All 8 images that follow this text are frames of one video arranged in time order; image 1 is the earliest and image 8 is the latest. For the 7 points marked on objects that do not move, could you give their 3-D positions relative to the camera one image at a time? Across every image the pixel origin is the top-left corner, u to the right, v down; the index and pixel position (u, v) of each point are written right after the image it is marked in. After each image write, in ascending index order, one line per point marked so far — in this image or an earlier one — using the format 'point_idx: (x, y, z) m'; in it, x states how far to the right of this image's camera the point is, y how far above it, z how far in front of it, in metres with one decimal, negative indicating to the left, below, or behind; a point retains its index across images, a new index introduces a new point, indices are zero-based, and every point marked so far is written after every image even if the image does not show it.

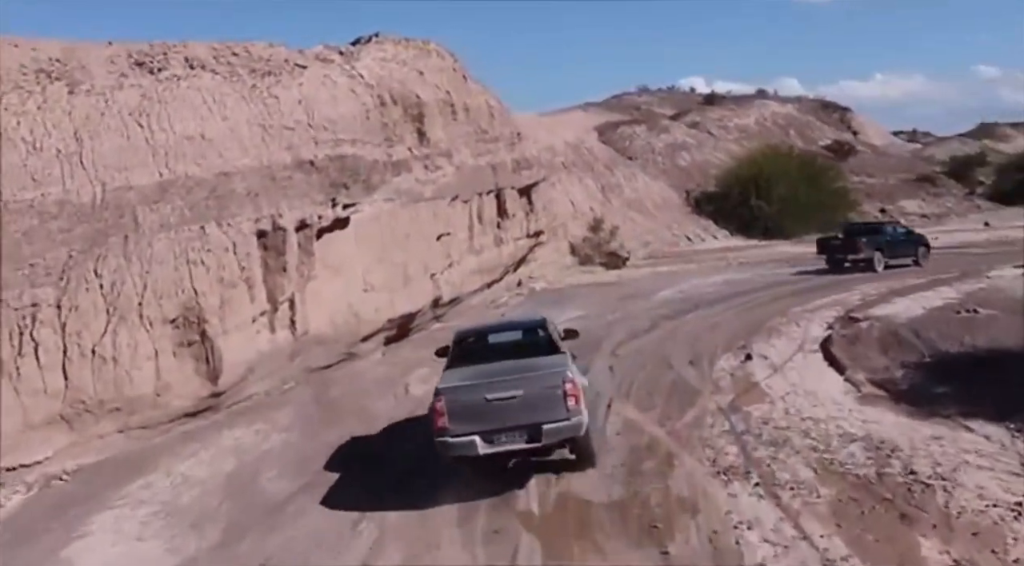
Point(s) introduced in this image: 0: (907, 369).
0: (+7.1, -1.6, +19.0) m
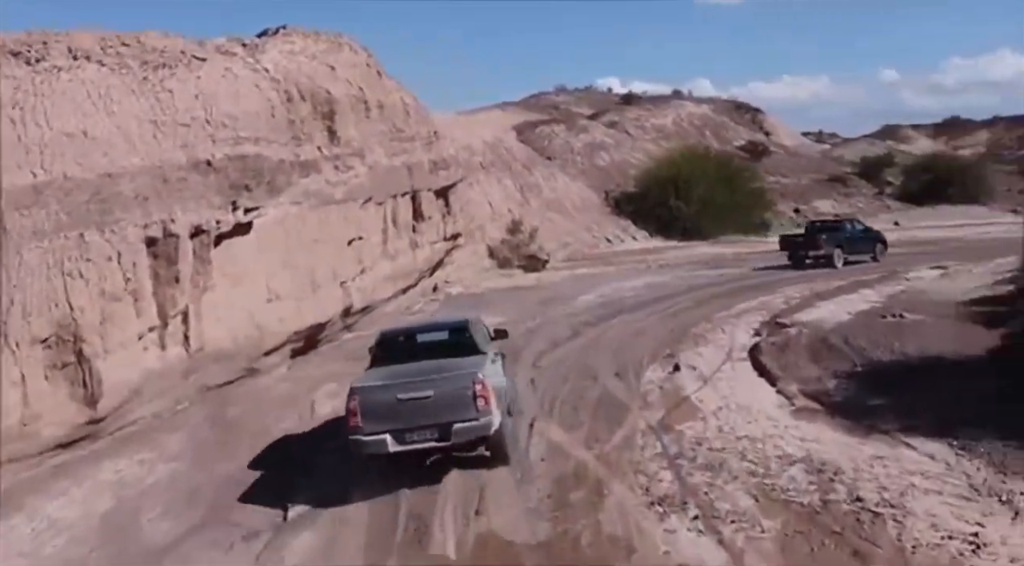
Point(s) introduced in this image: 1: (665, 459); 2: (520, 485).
0: (+5.7, -1.7, +18.3) m
1: (+2.0, -2.3, +13.9) m
2: (+0.1, -2.4, +12.6) m
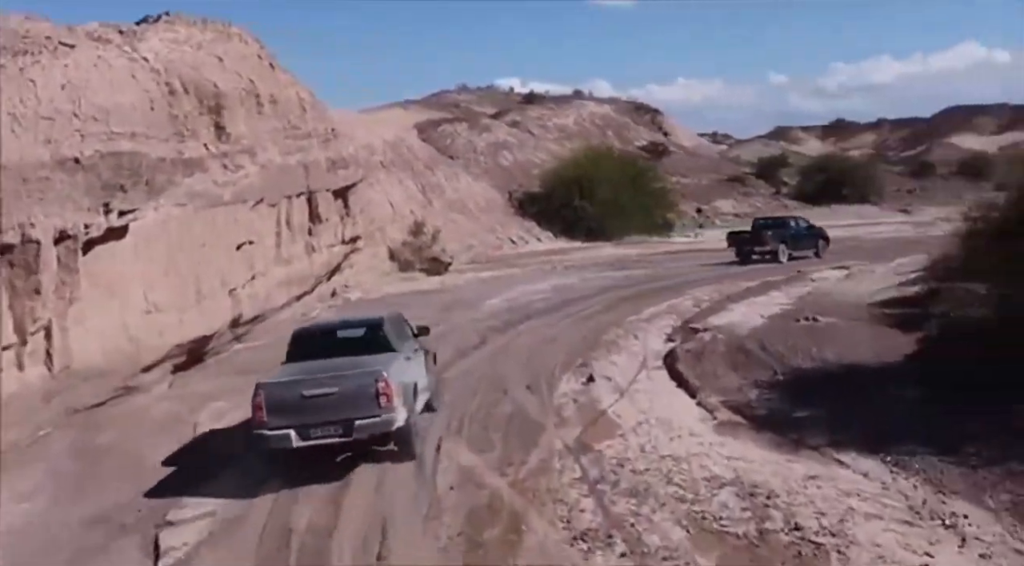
0: (+4.1, -1.8, +17.4) m
1: (+0.9, -2.4, +12.7) m
2: (-0.9, -2.5, +11.3) m
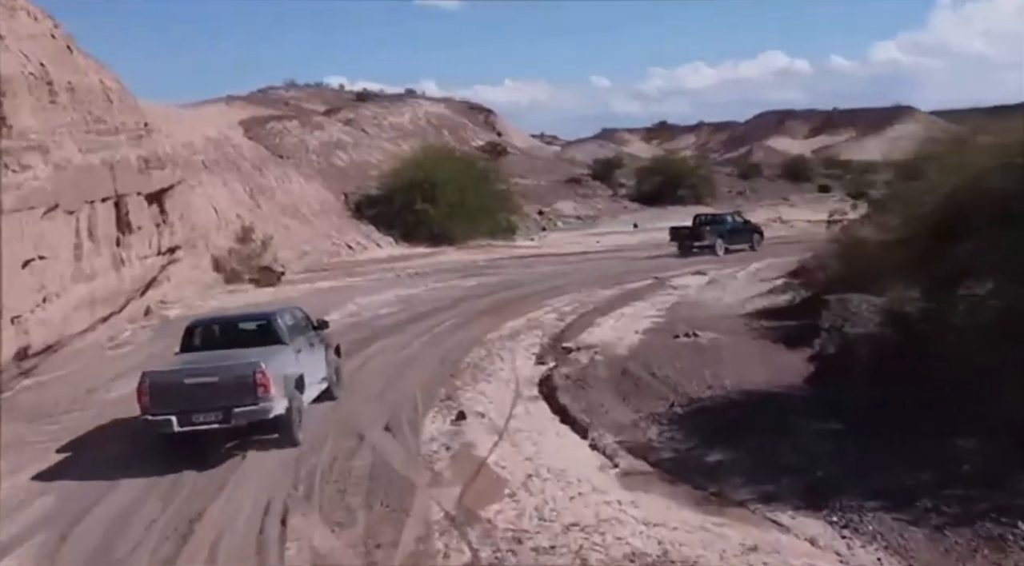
0: (+2.2, -2.1, +15.1) m
1: (-0.3, -2.8, +9.9) m
2: (-1.8, -2.9, +8.2) m
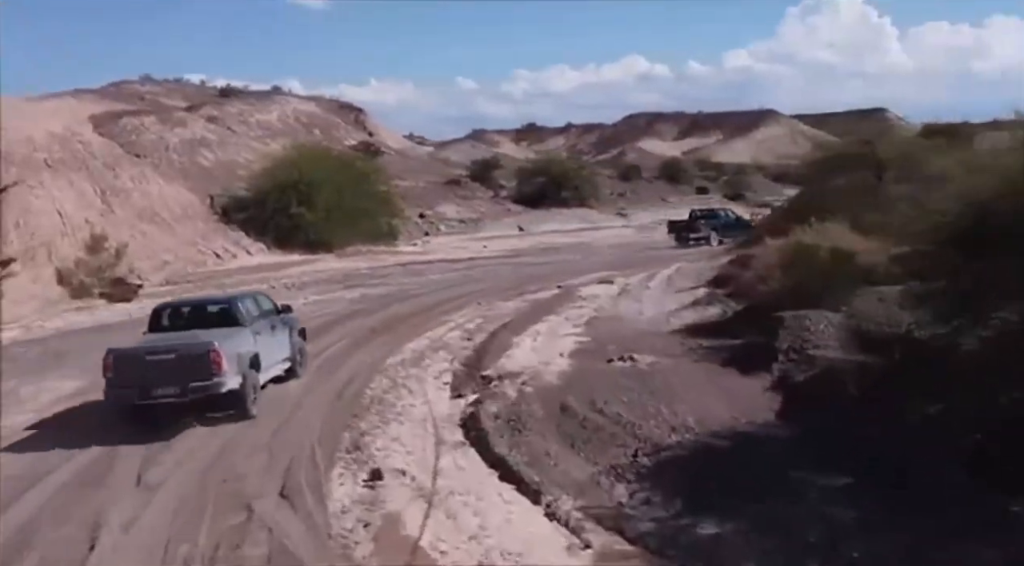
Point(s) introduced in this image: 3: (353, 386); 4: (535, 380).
0: (+1.4, -2.4, +12.3) m
1: (-0.4, -3.1, +6.8) m
2: (-1.7, -3.2, +4.9) m
3: (-2.9, -1.9, +18.9) m
4: (+0.4, -1.6, +17.7) m
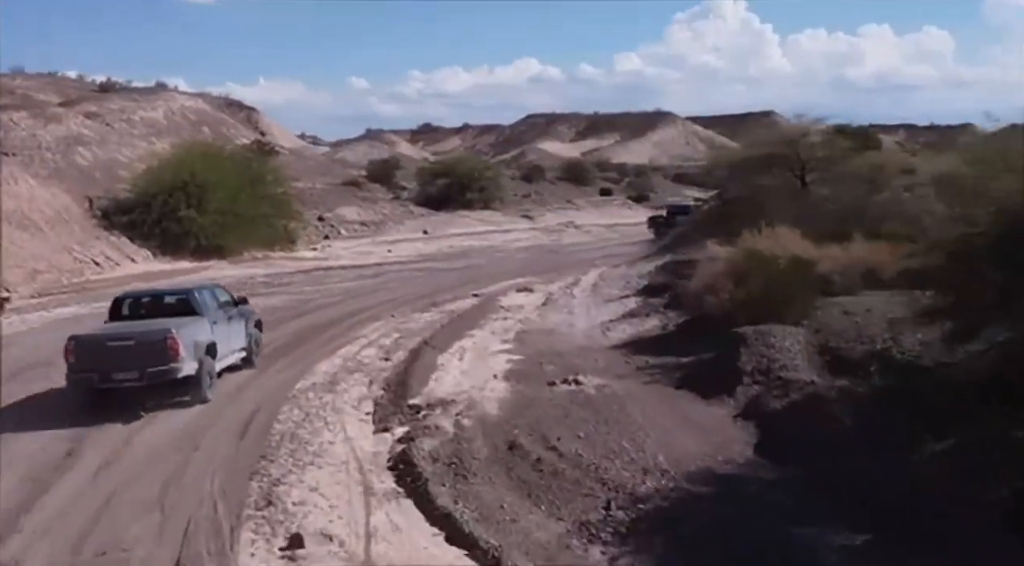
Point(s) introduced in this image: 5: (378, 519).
0: (+0.9, -2.6, +10.2) m
1: (-0.3, -3.3, +4.6) m
2: (-1.4, -3.4, +2.6) m
3: (-4.0, -2.1, +16.3) m
4: (-0.6, -1.9, +15.5) m
5: (-1.5, -2.6, +11.6) m
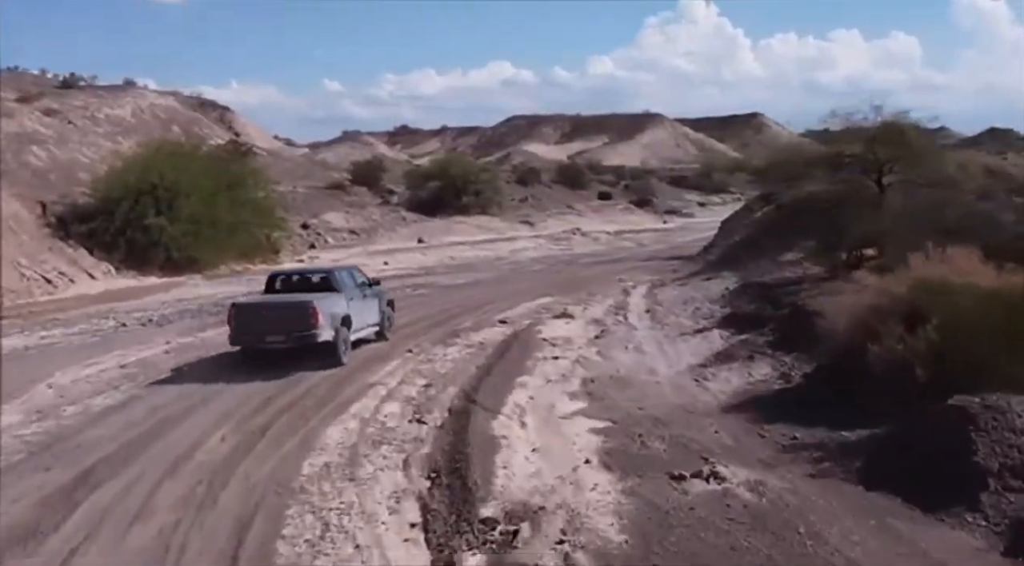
0: (+2.3, -3.1, +5.0) m
1: (+1.2, -3.8, -0.6) m
2: (+0.2, -4.0, -2.7) m
3: (-2.7, -2.7, +11.0) m
4: (+0.6, -2.4, +10.2) m
5: (-0.1, -3.1, +6.3) m
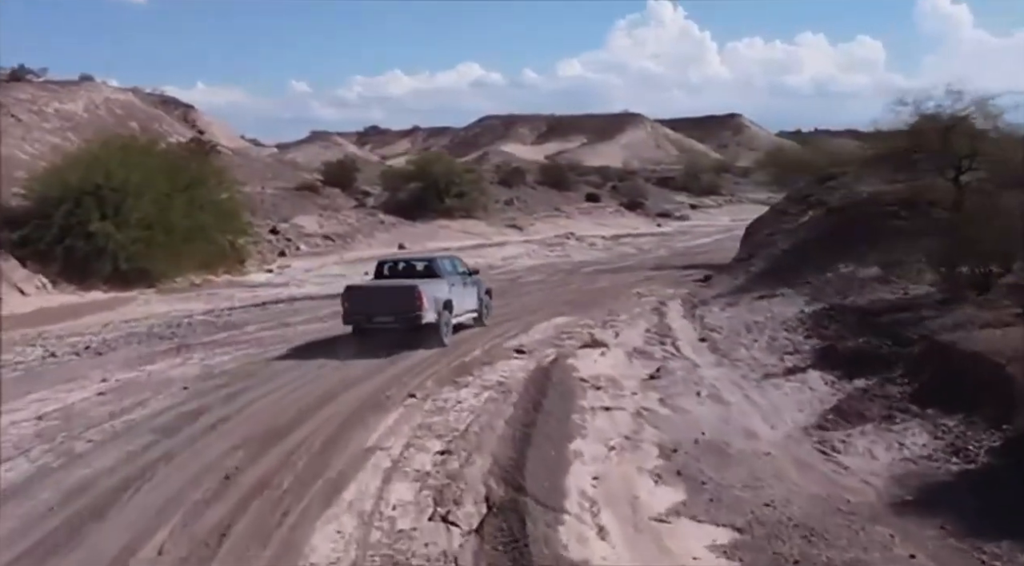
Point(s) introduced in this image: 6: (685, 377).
0: (+3.4, -3.5, +0.2) m
1: (+2.4, -4.2, -5.4) m
2: (+1.5, -4.3, -7.5) m
3: (-1.9, -3.1, +6.1) m
4: (+1.5, -2.8, +5.4) m
5: (+0.9, -3.5, +1.4) m
6: (+2.8, -1.5, +16.8) m
